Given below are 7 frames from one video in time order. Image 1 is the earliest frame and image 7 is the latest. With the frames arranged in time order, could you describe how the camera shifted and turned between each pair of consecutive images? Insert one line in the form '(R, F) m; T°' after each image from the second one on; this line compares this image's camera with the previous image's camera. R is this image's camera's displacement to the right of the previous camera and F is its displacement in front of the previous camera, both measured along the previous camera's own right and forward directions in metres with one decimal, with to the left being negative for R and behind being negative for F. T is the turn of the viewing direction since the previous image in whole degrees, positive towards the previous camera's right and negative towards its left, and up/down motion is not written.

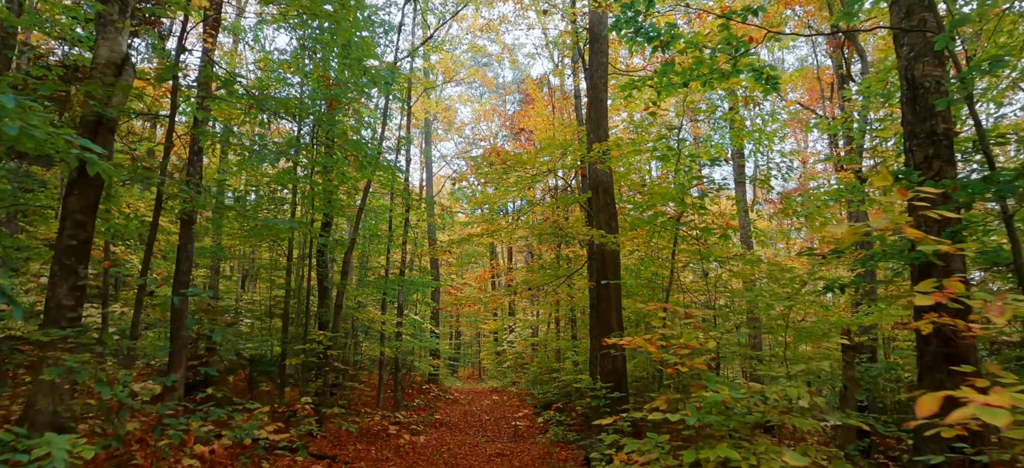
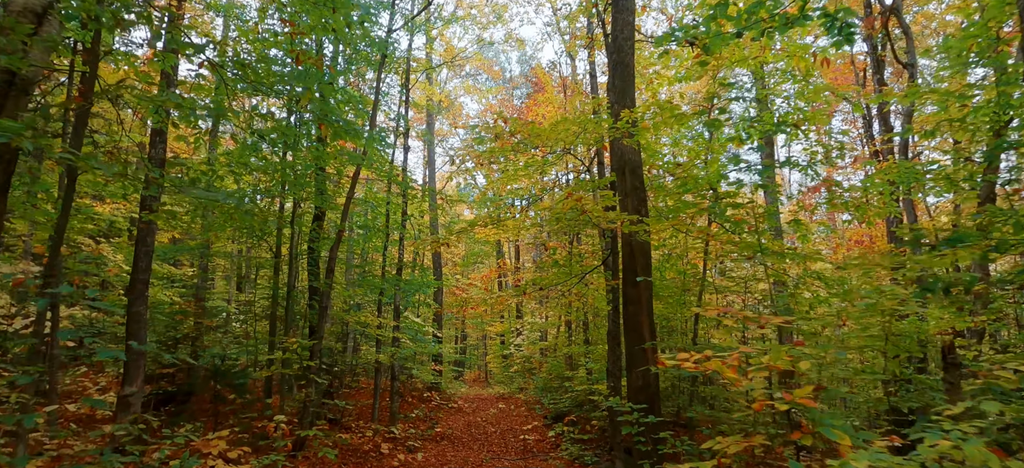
(0.0, +1.2) m; -1°
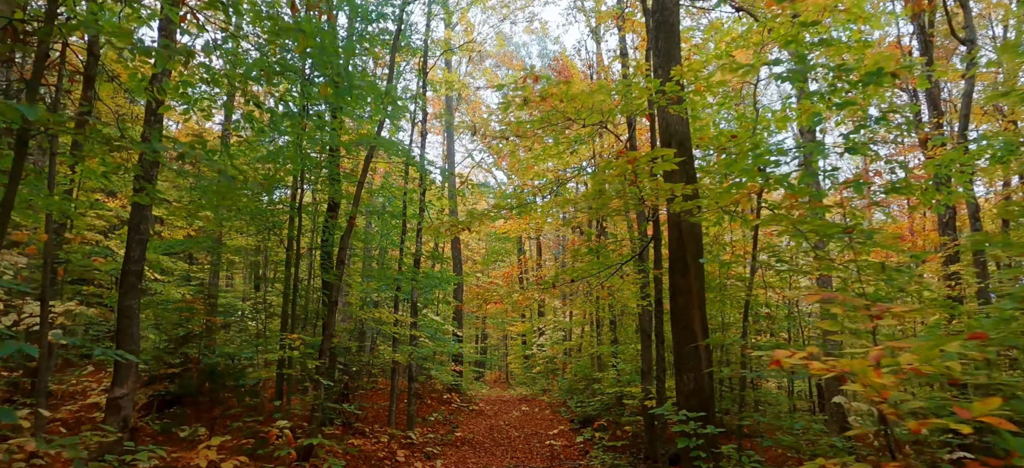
(-0.1, +0.8) m; -2°
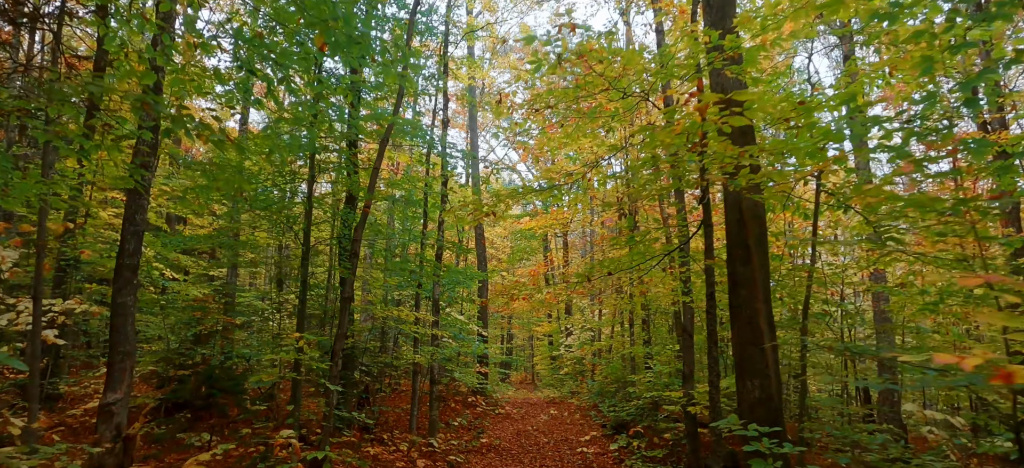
(0.0, +0.7) m; -2°
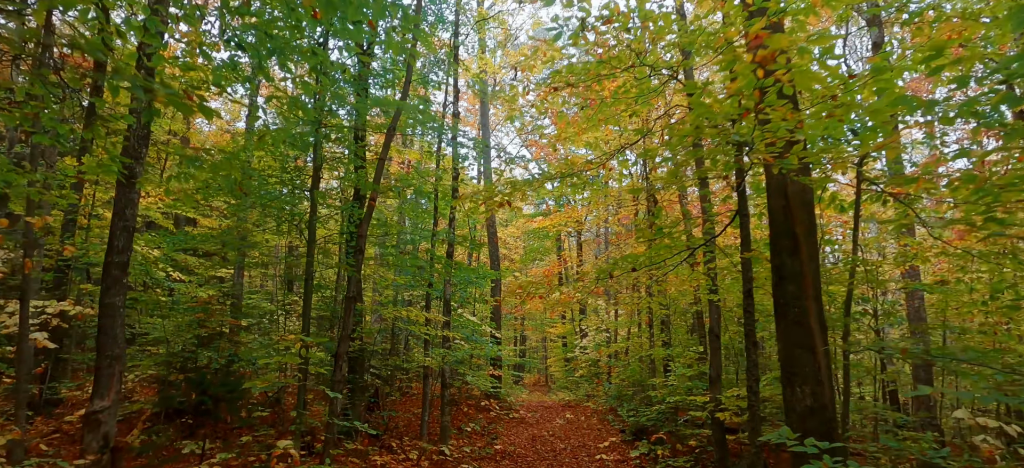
(0.0, +0.5) m; -1°
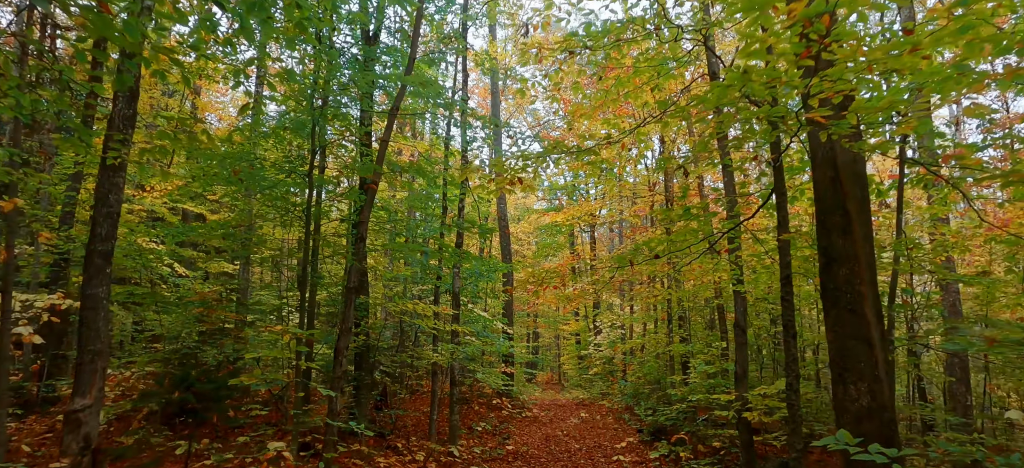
(0.0, +0.4) m; -1°
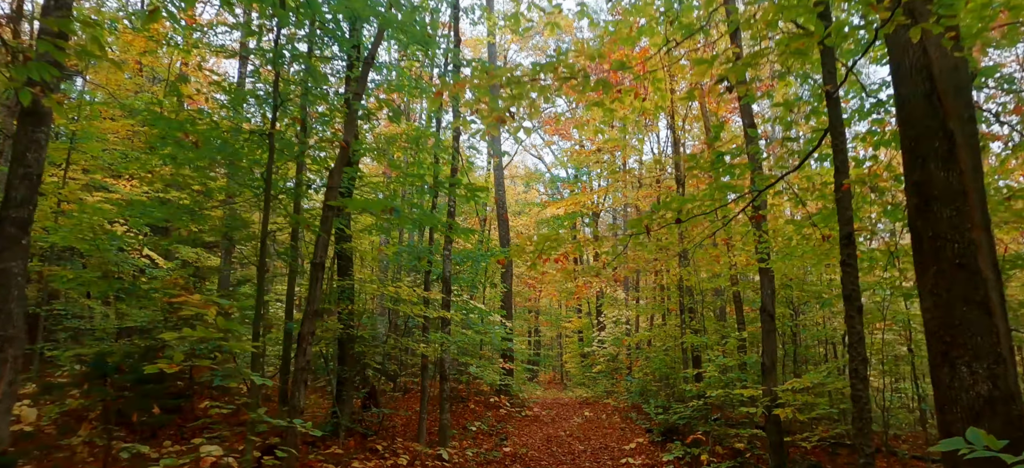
(+0.1, +0.9) m; 0°
